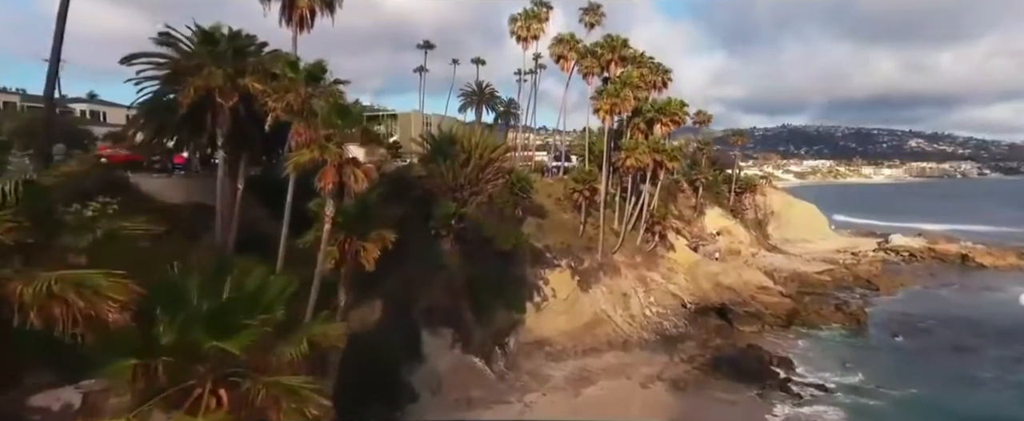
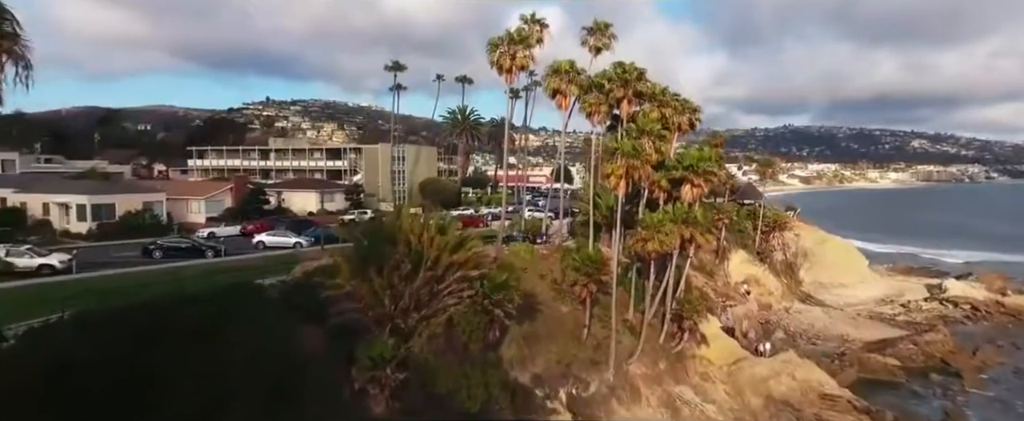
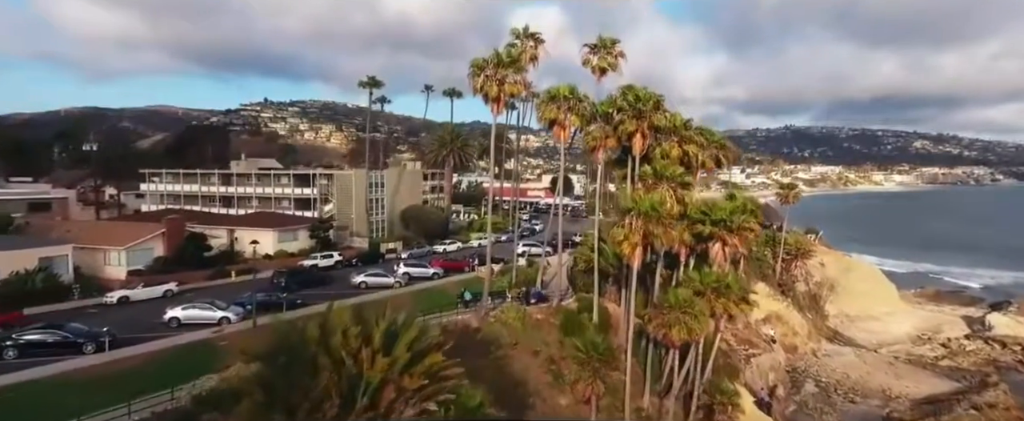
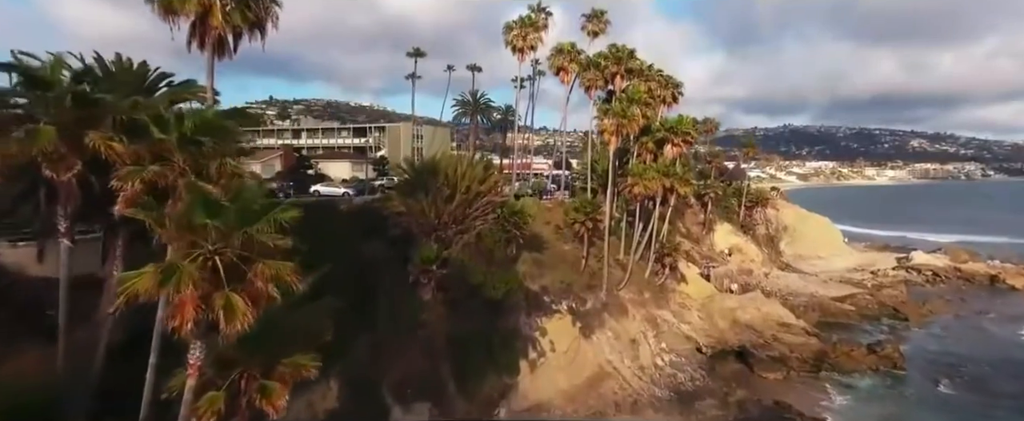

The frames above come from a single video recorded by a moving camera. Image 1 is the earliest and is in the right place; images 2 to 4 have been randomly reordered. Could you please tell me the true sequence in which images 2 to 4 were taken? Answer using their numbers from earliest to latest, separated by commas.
4, 2, 3
